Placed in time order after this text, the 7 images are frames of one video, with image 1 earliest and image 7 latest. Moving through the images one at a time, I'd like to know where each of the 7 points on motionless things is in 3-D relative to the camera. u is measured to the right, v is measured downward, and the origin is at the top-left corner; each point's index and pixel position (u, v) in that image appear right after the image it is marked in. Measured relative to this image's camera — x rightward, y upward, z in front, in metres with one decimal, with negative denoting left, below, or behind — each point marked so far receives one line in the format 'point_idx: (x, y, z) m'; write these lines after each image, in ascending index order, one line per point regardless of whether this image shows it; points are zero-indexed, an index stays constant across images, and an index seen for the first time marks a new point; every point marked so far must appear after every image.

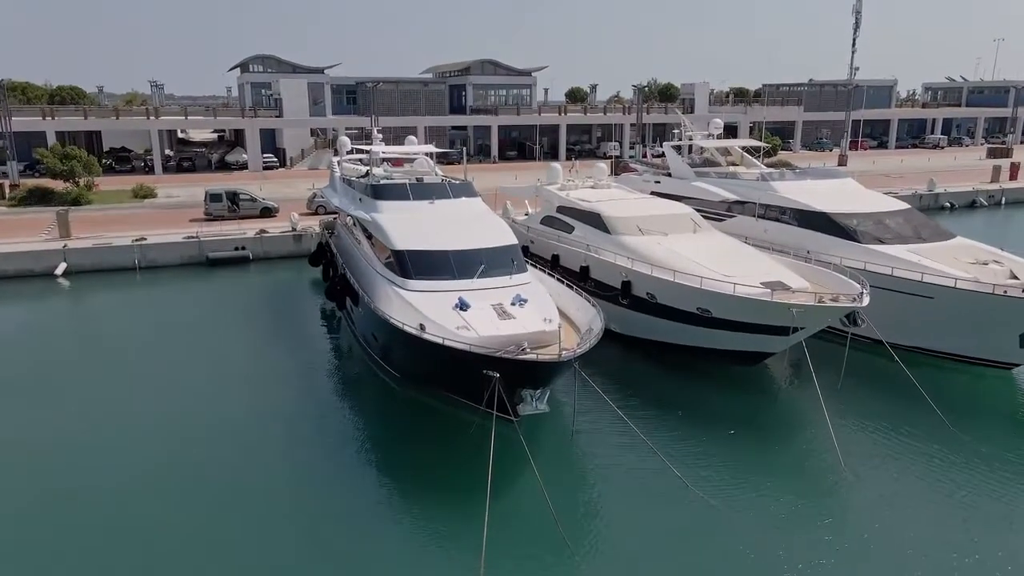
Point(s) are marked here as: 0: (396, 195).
0: (-2.3, +1.8, +14.5) m
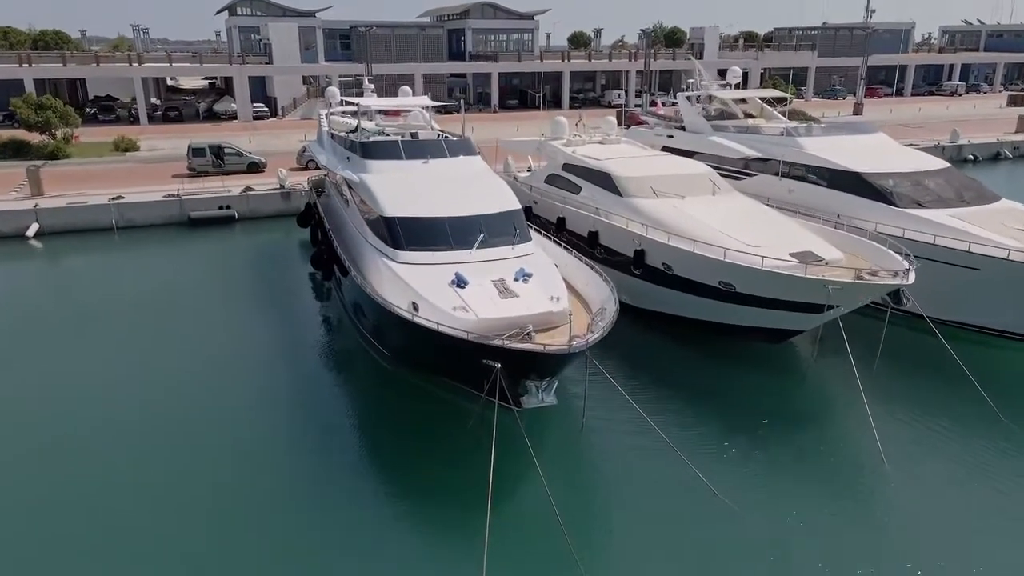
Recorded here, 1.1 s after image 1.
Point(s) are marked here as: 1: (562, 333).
0: (-2.2, +2.4, +13.2) m
1: (+0.6, -0.6, +9.3) m
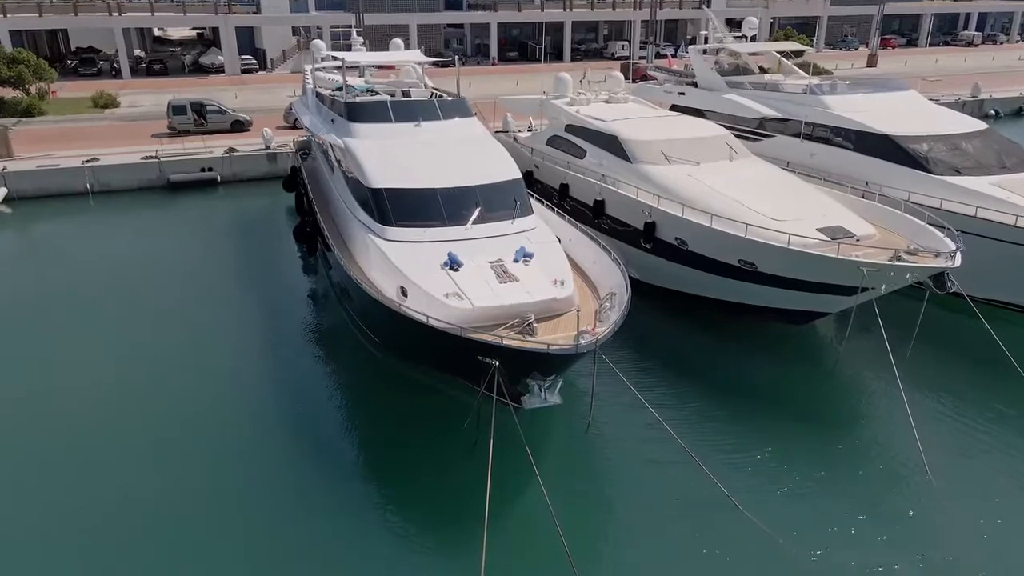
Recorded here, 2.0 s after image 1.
0: (-2.2, +2.8, +12.0) m
1: (+0.6, -0.4, +8.4) m
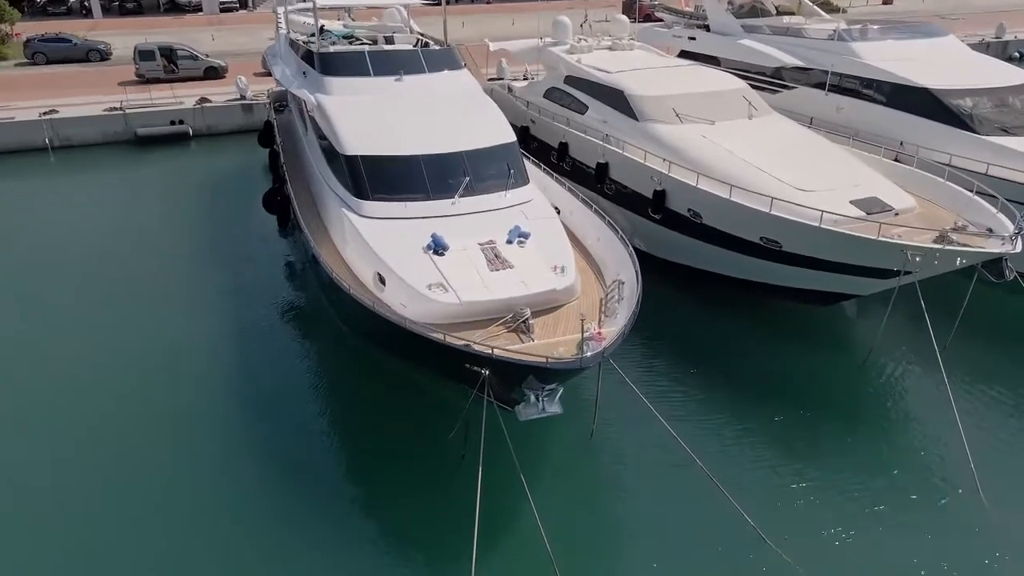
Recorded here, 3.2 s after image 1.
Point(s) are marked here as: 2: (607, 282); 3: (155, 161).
0: (-2.3, +3.2, +10.7) m
1: (+0.5, -0.3, +7.3) m
2: (+1.0, +0.1, +8.0) m
3: (-8.0, +2.8, +16.7) m
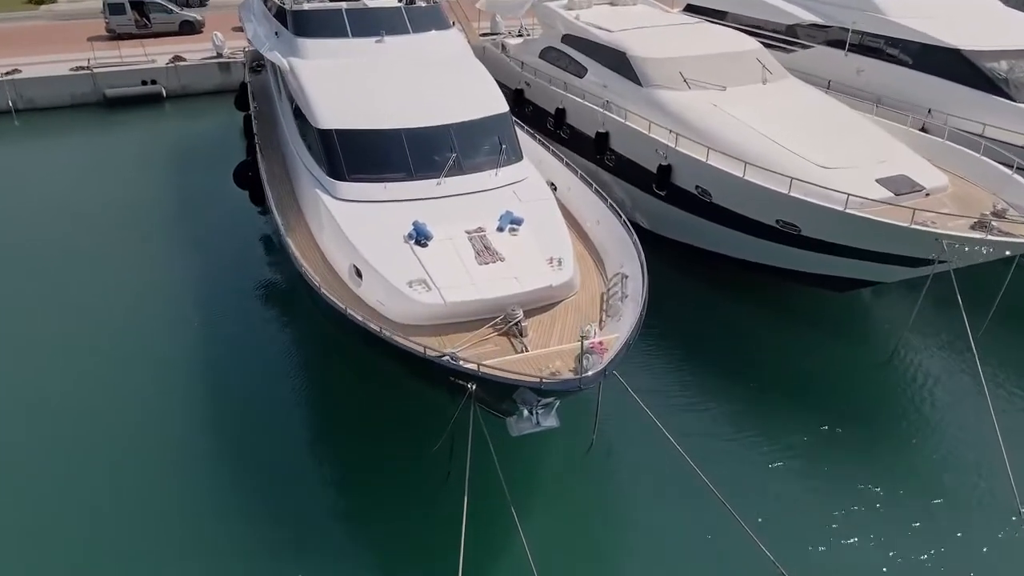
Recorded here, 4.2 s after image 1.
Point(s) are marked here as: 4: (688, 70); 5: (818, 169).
0: (-2.4, +3.4, +9.7) m
1: (+0.5, -0.3, +6.6) m
2: (+0.9, +0.1, +7.3) m
3: (-8.1, +3.4, +15.7) m
4: (+2.3, +2.9, +9.8) m
5: (+3.3, +1.3, +8.2) m
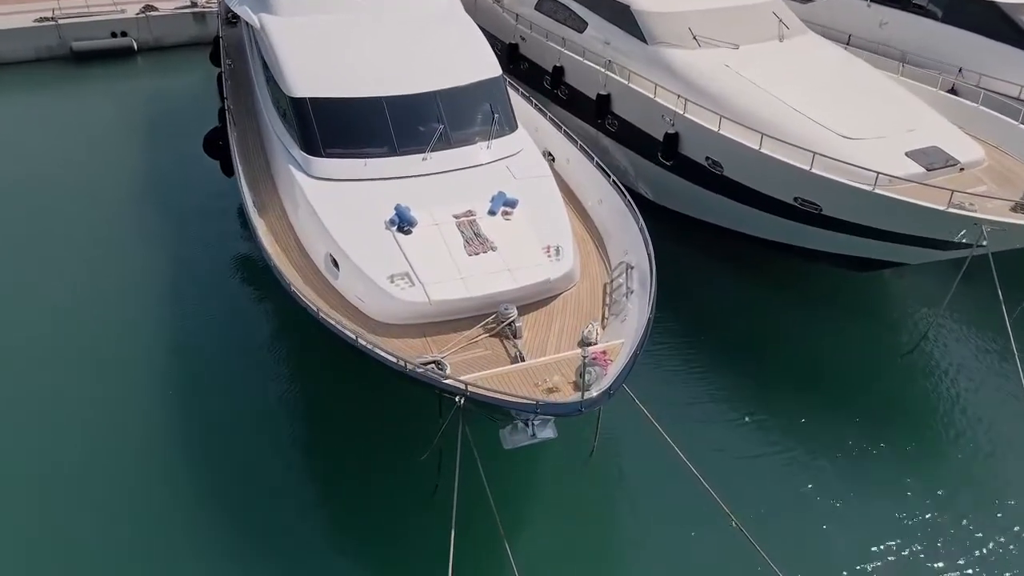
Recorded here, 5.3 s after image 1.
0: (-2.5, +3.6, +8.8) m
1: (+0.4, -0.2, +5.9) m
2: (+0.9, +0.2, +6.6) m
3: (-8.3, +4.1, +14.8) m
4: (+2.2, +3.2, +9.0) m
5: (+3.3, +1.5, +7.5) m
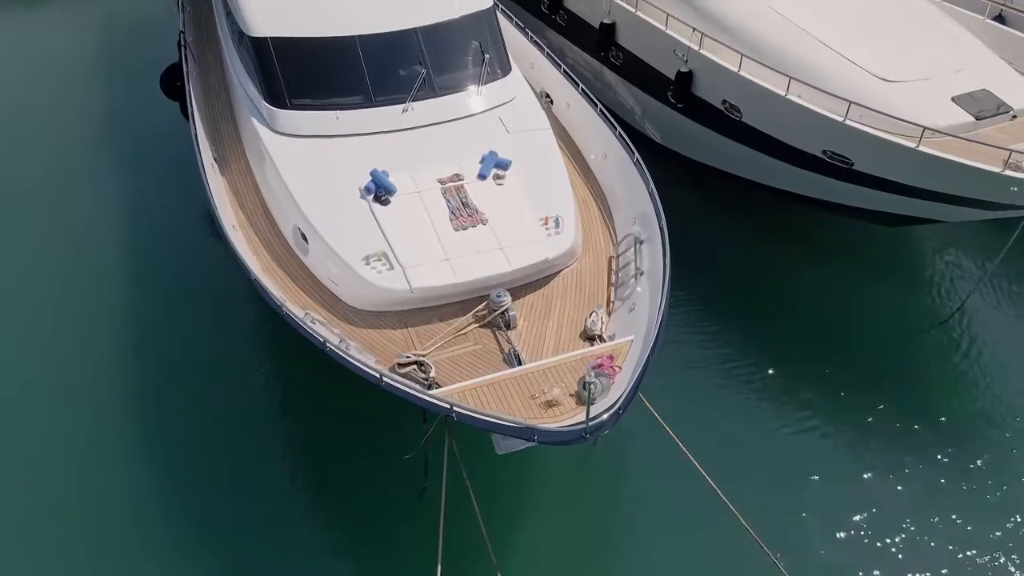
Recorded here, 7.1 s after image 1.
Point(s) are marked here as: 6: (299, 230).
0: (-2.6, +4.1, +7.6) m
1: (+0.4, -0.1, +5.2) m
2: (+0.8, +0.5, +5.8) m
3: (-8.4, +5.2, +13.5) m
4: (+2.1, +3.7, +7.9) m
5: (+3.2, +1.8, +6.6) m
6: (-1.6, +0.4, +5.5) m
